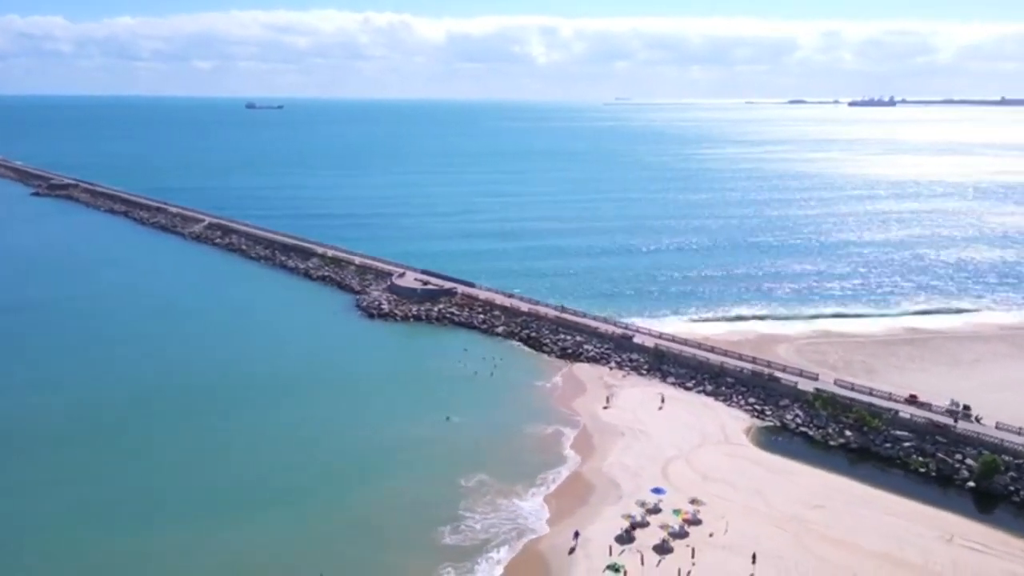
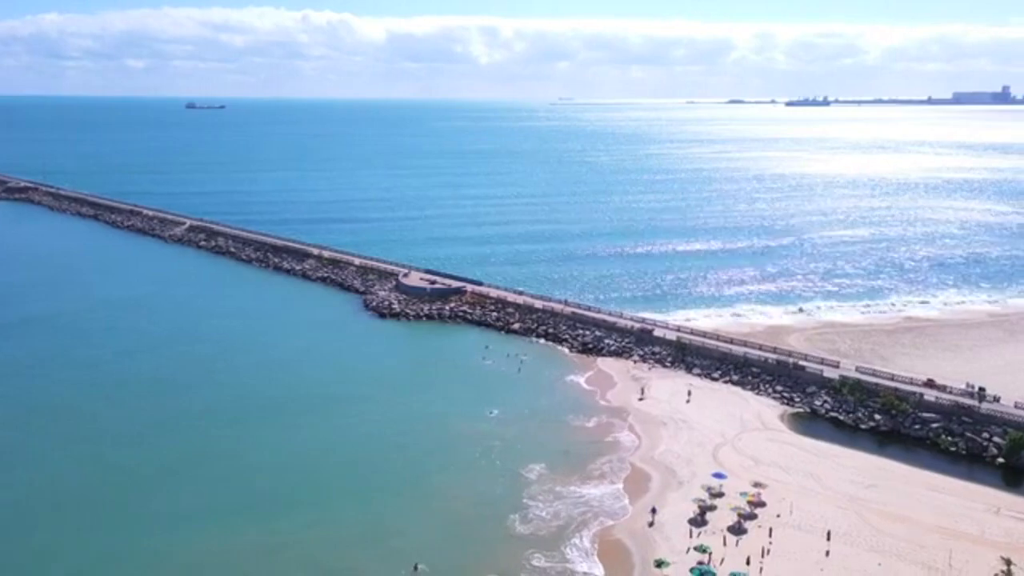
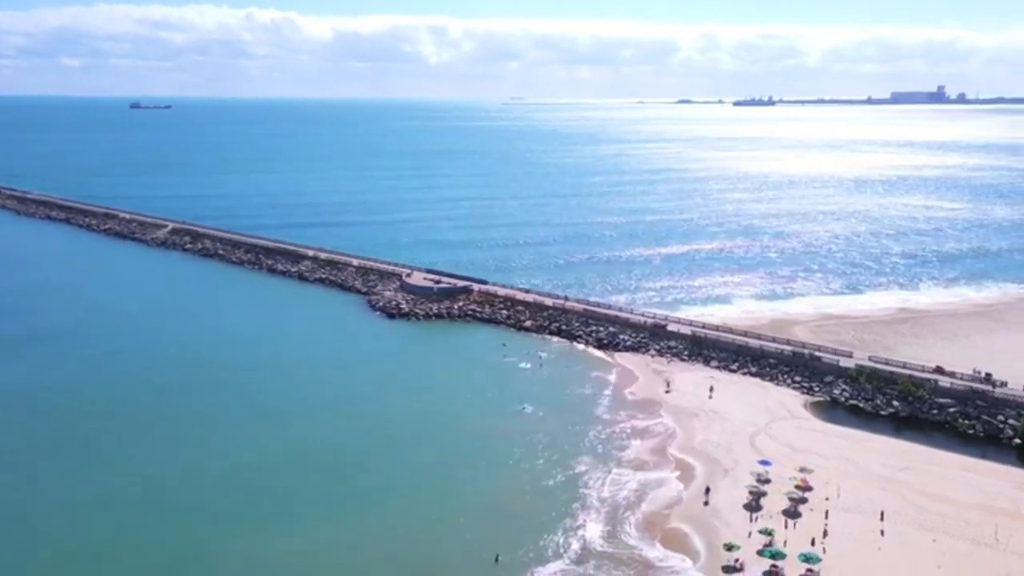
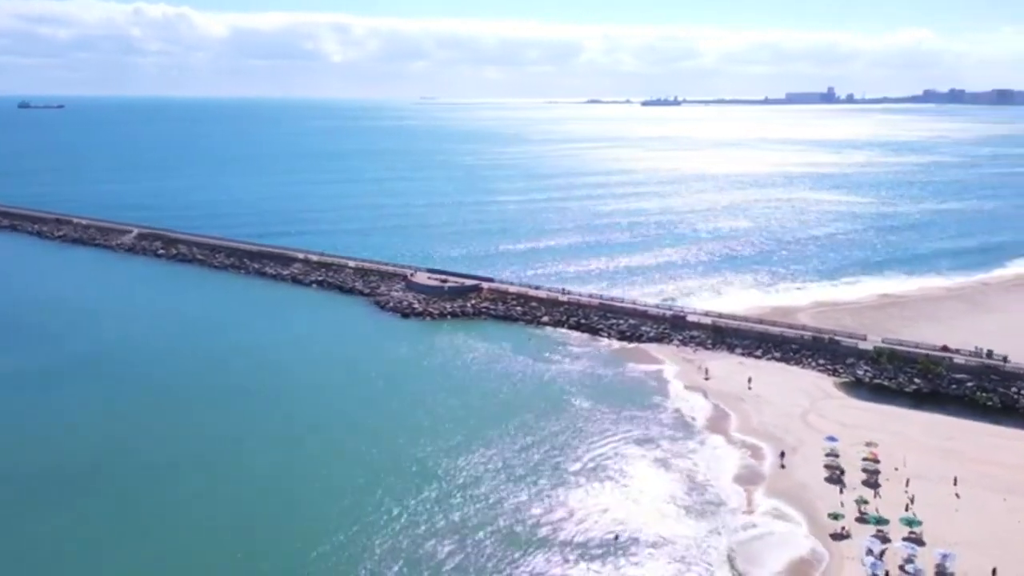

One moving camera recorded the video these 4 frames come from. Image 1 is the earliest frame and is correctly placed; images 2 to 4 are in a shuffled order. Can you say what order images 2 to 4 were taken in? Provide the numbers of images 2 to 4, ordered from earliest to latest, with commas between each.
2, 3, 4
